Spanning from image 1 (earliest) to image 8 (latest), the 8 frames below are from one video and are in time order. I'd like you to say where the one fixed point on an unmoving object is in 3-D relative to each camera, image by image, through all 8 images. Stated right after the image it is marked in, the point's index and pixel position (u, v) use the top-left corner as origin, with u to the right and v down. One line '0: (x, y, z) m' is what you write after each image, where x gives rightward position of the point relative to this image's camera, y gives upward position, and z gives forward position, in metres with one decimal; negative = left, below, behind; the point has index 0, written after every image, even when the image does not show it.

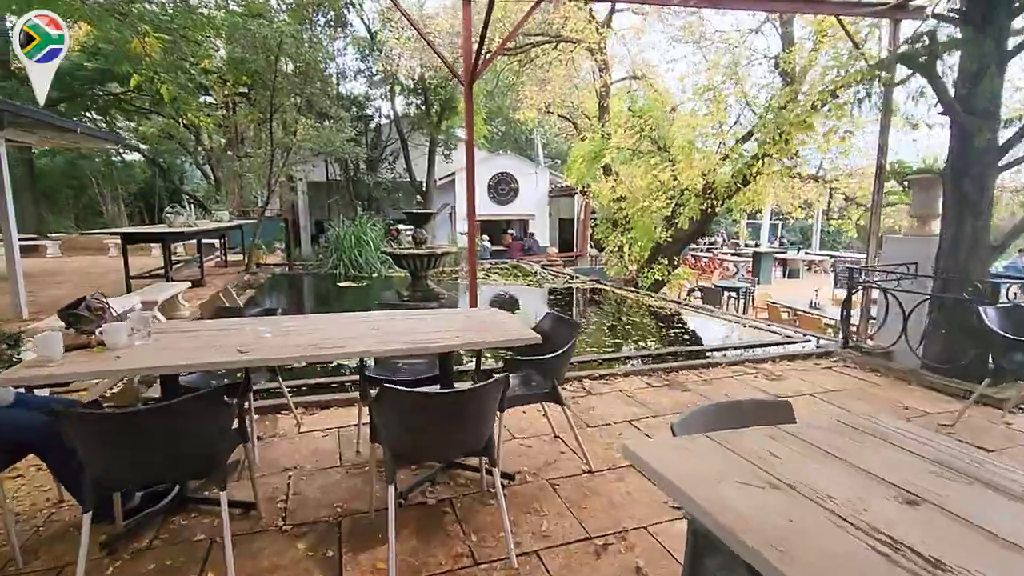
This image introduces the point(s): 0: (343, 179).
0: (-4.4, +2.8, +13.6) m
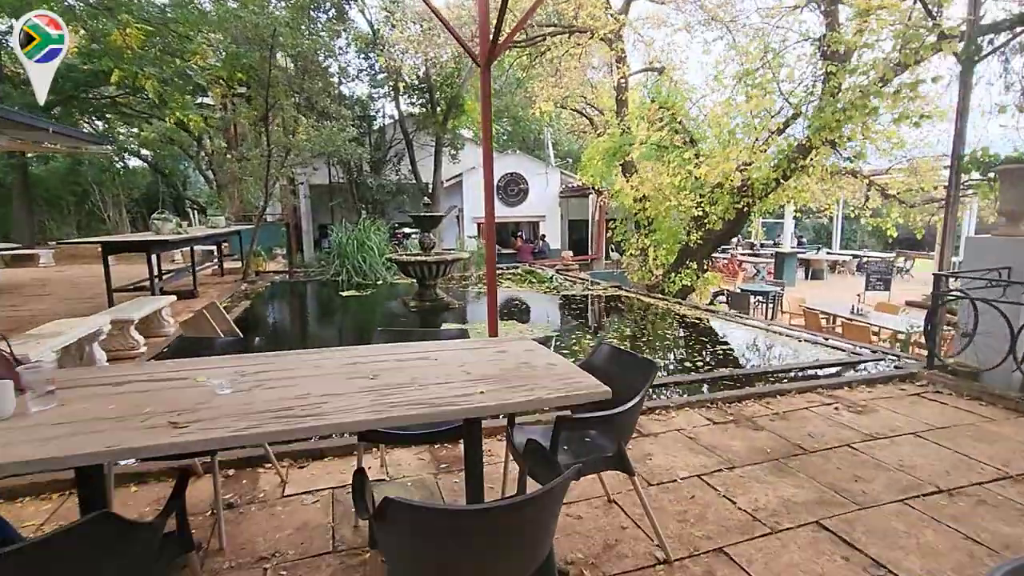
0: (-4.1, +2.7, +13.0) m
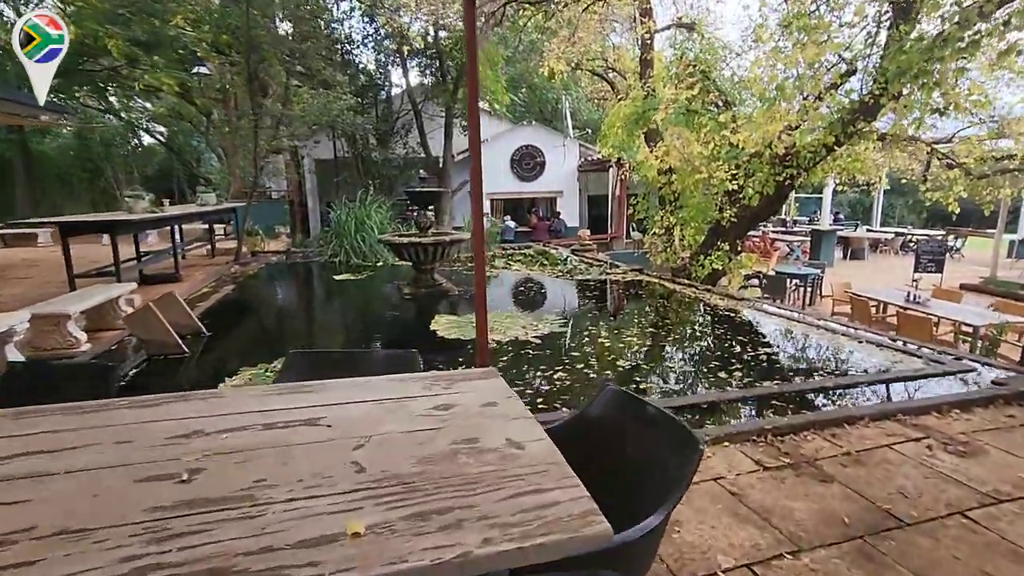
0: (-3.8, +3.1, +12.3) m
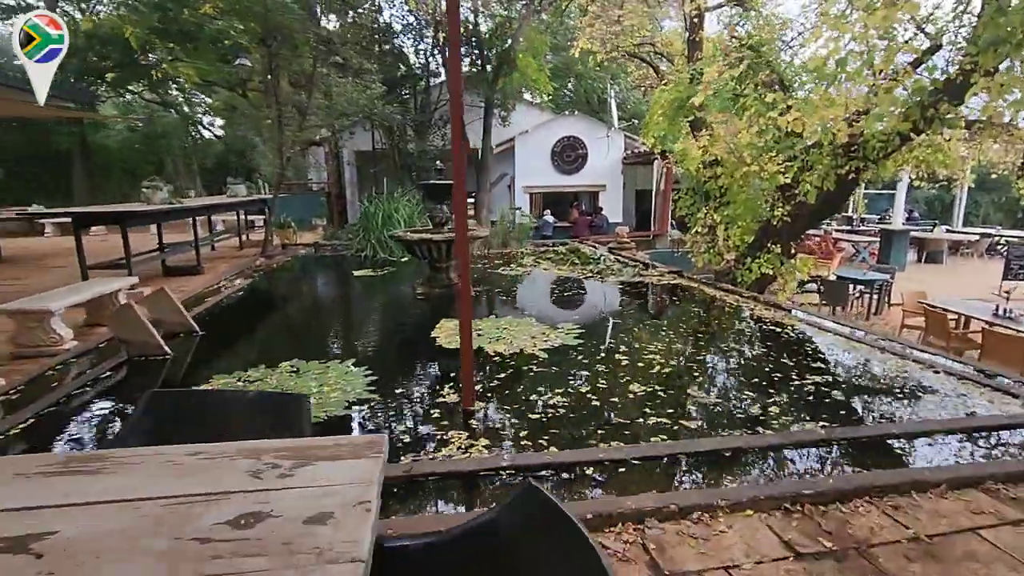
0: (-2.9, +3.3, +12.2) m
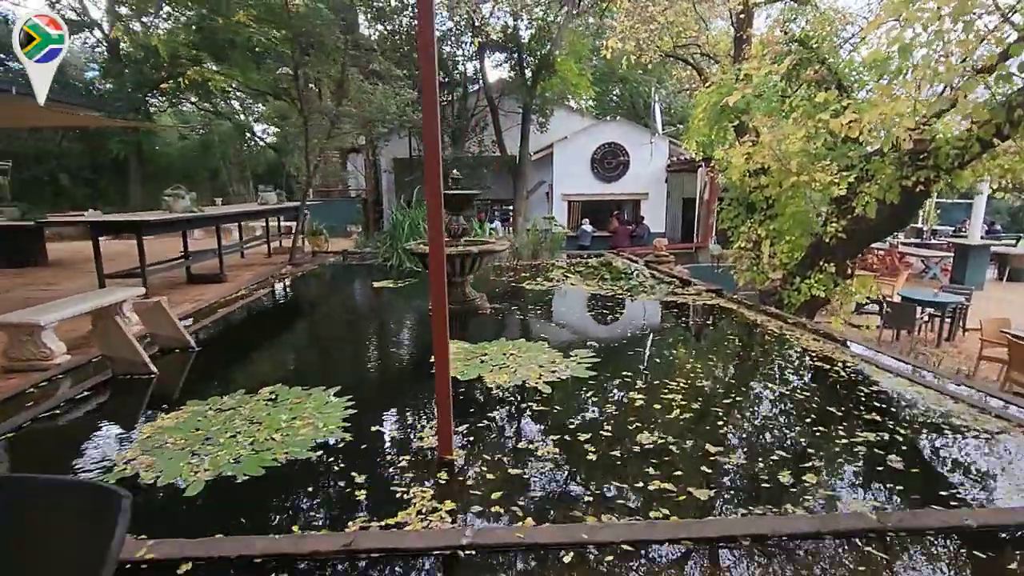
0: (-2.0, +3.1, +12.1) m
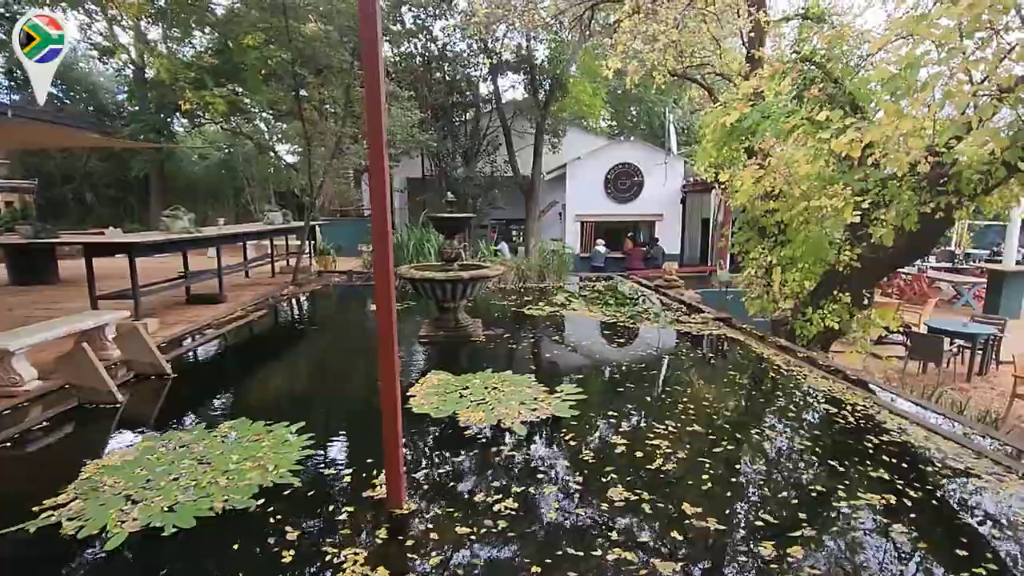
0: (-1.8, +2.6, +12.0) m
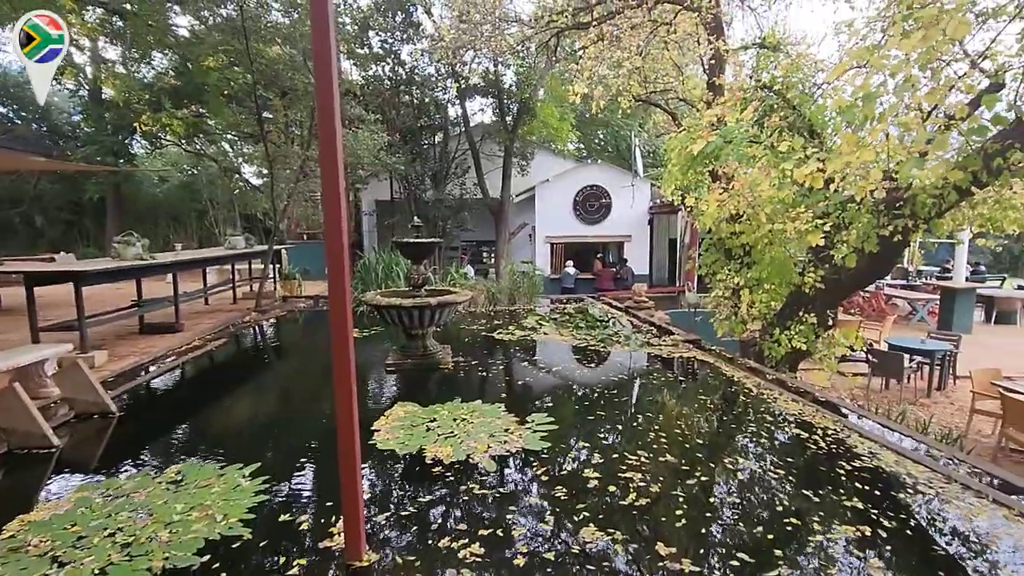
0: (-2.5, +2.1, +11.9) m
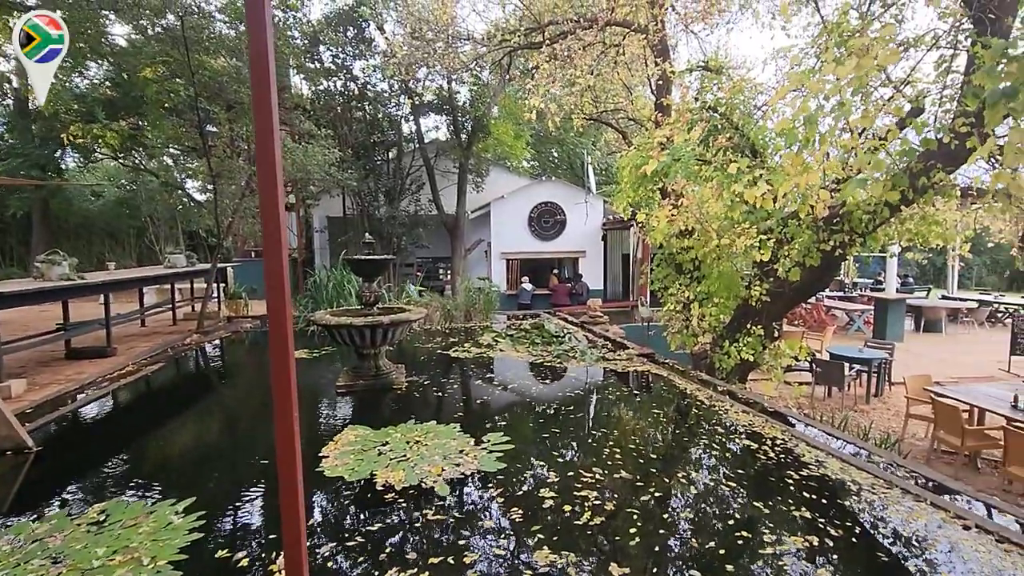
0: (-3.5, +1.7, +11.7) m
